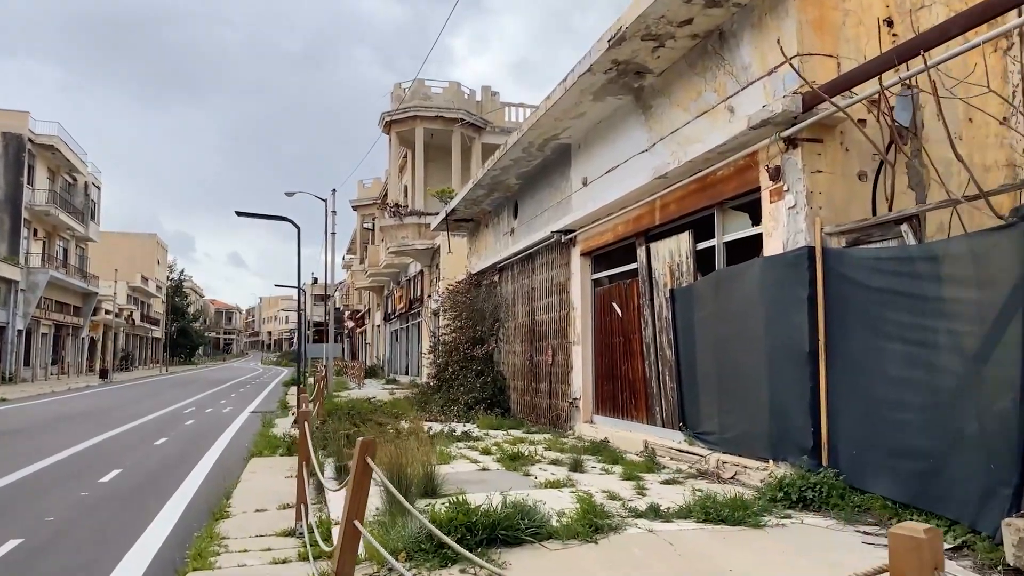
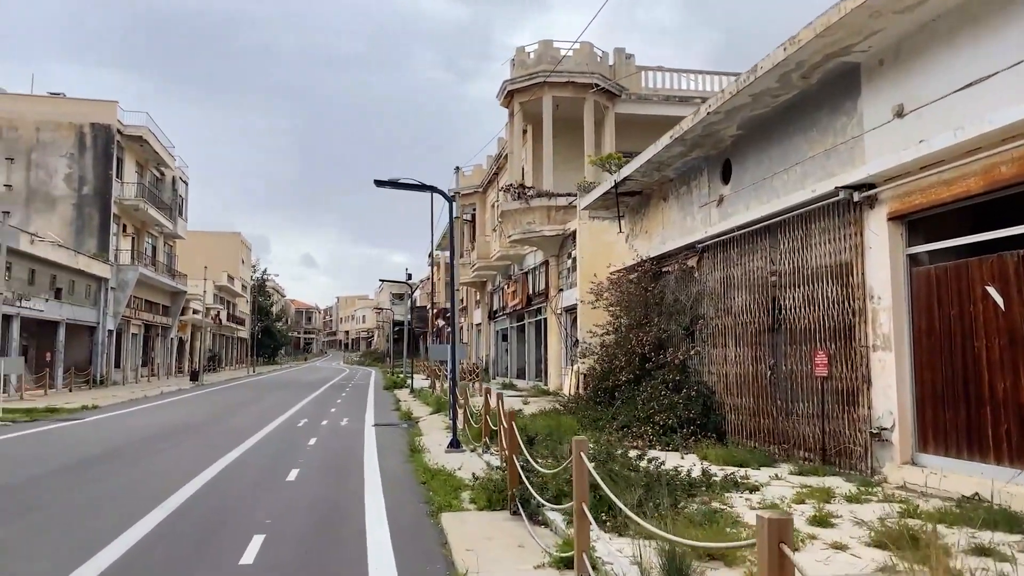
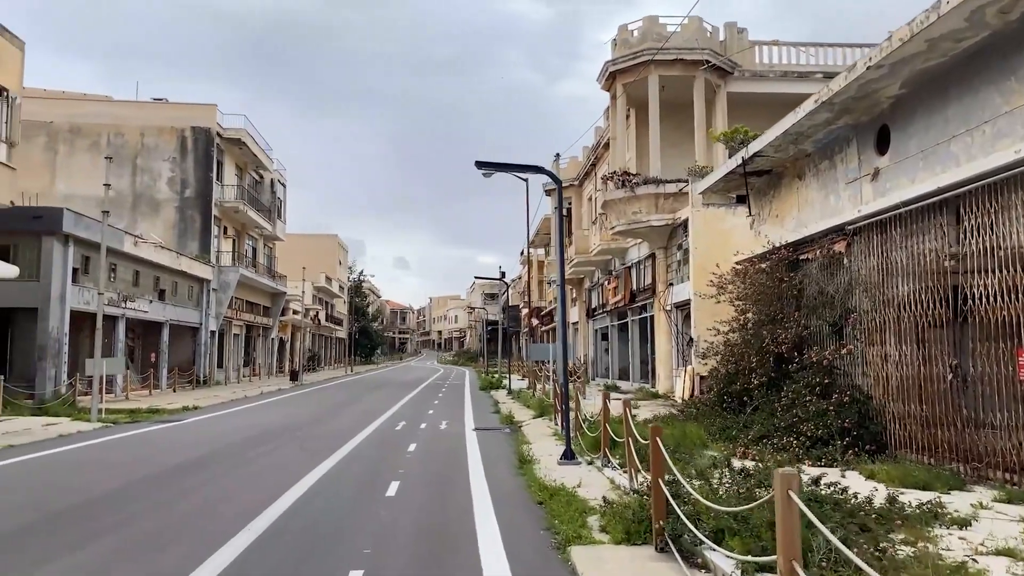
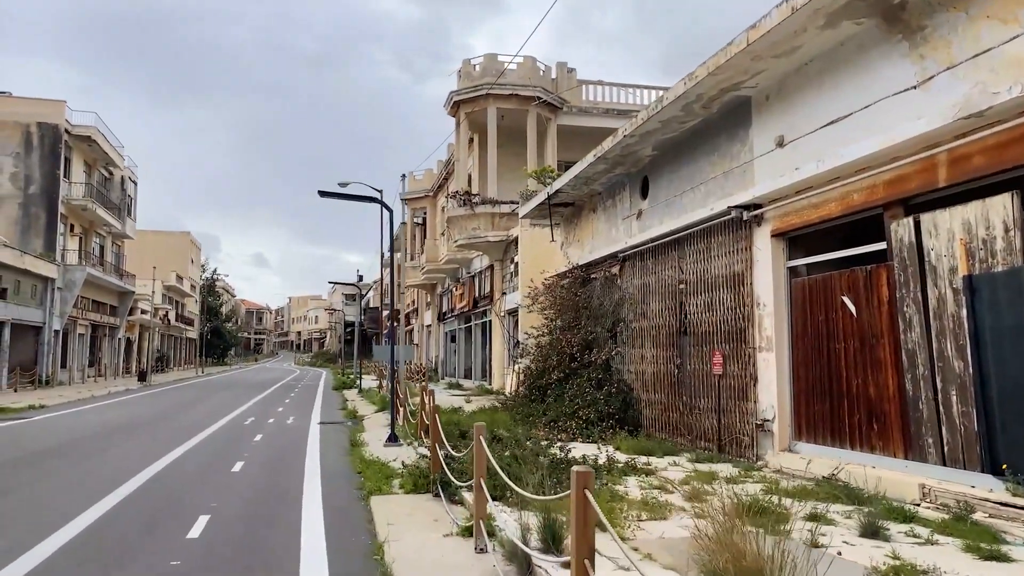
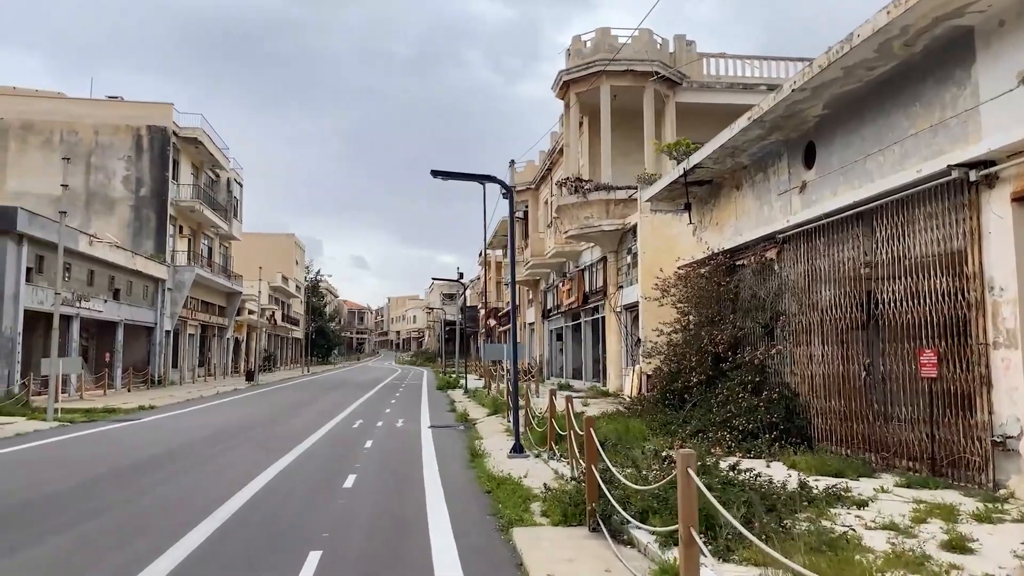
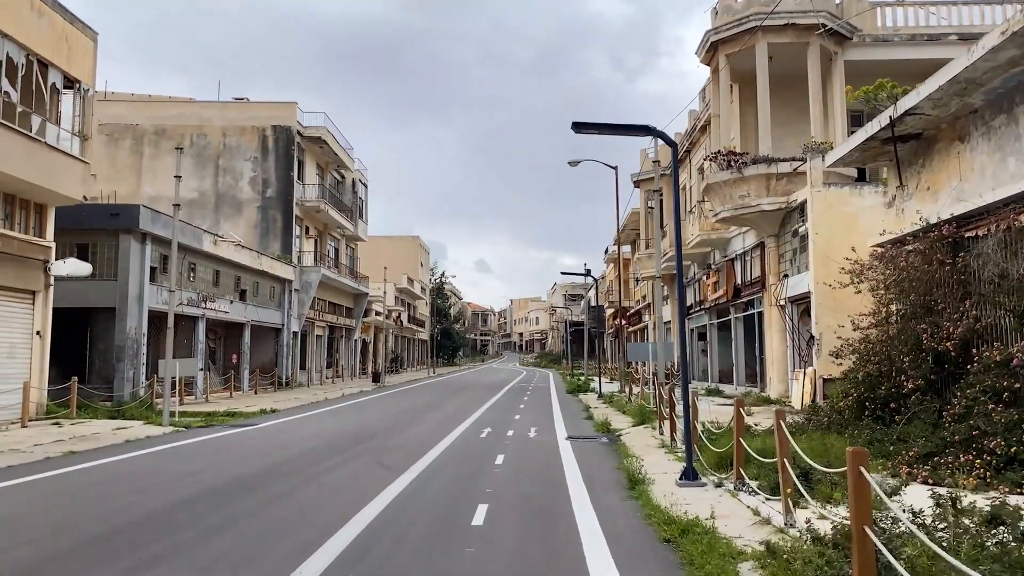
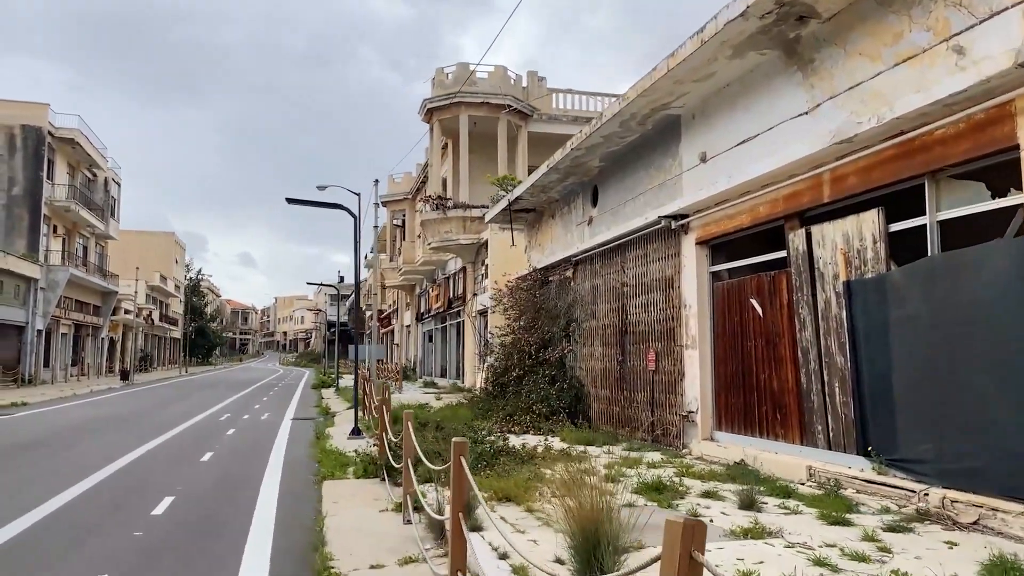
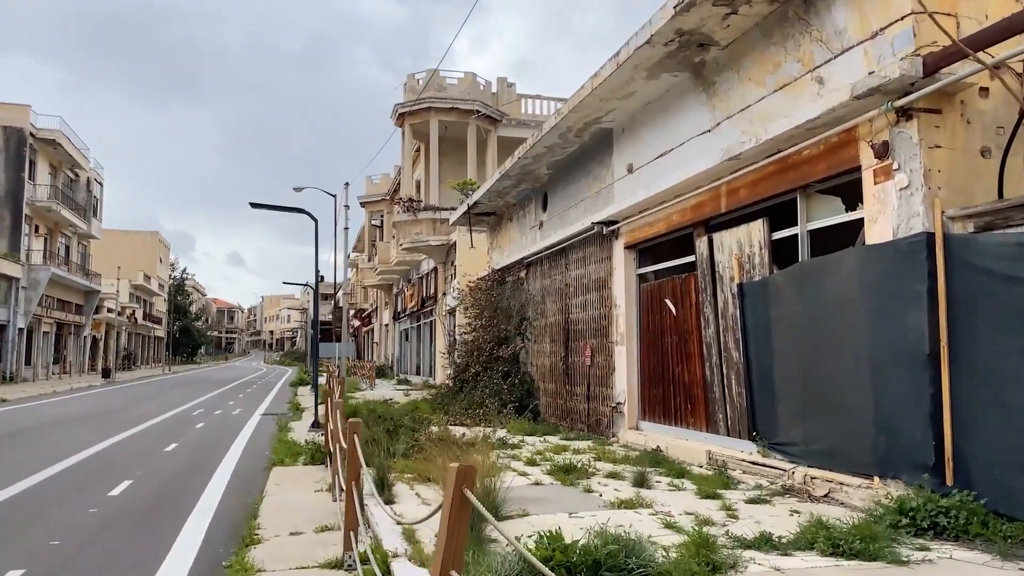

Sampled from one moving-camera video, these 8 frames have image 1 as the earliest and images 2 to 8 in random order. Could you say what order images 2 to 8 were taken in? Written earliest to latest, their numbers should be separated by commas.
8, 7, 4, 2, 5, 3, 6
